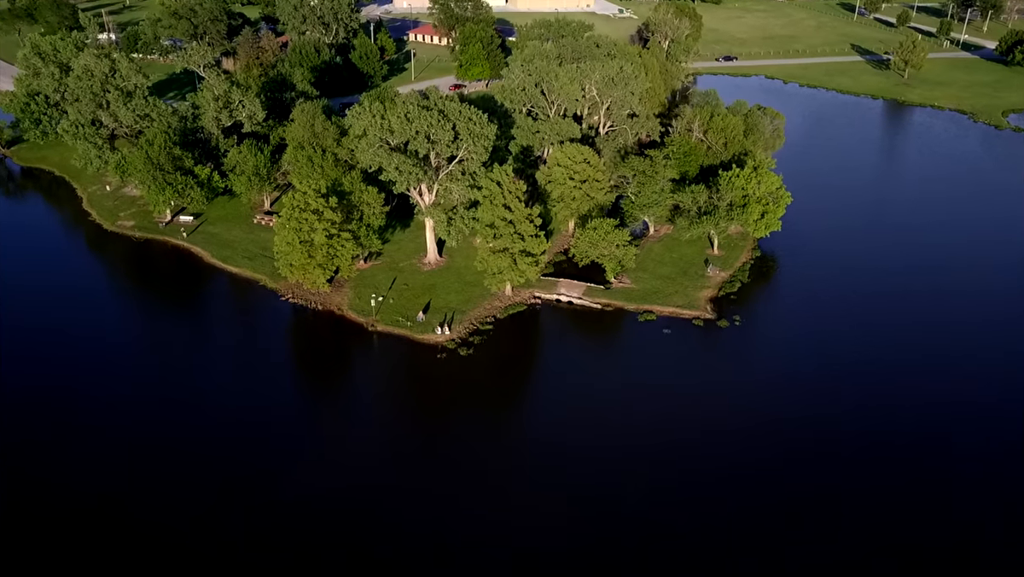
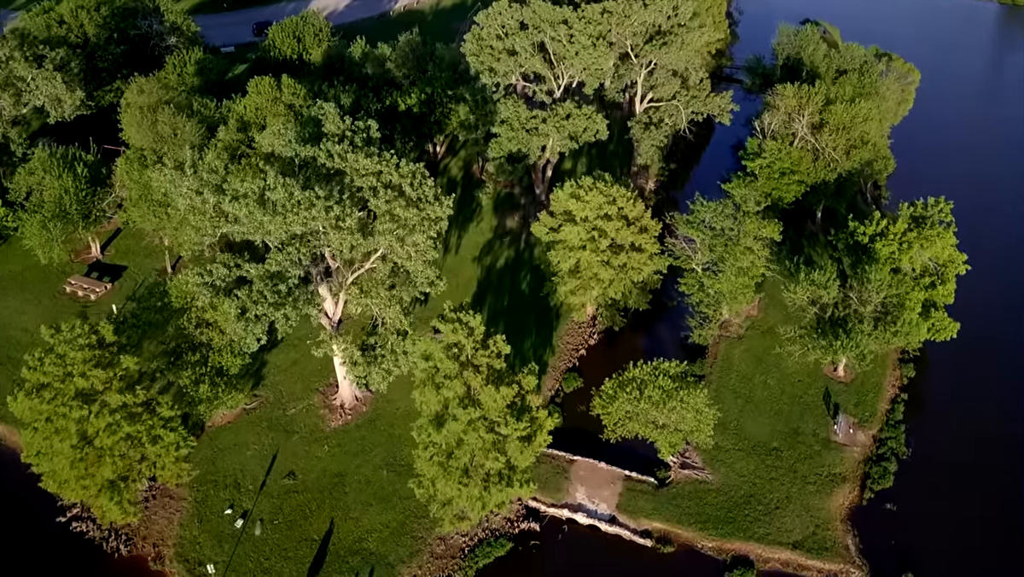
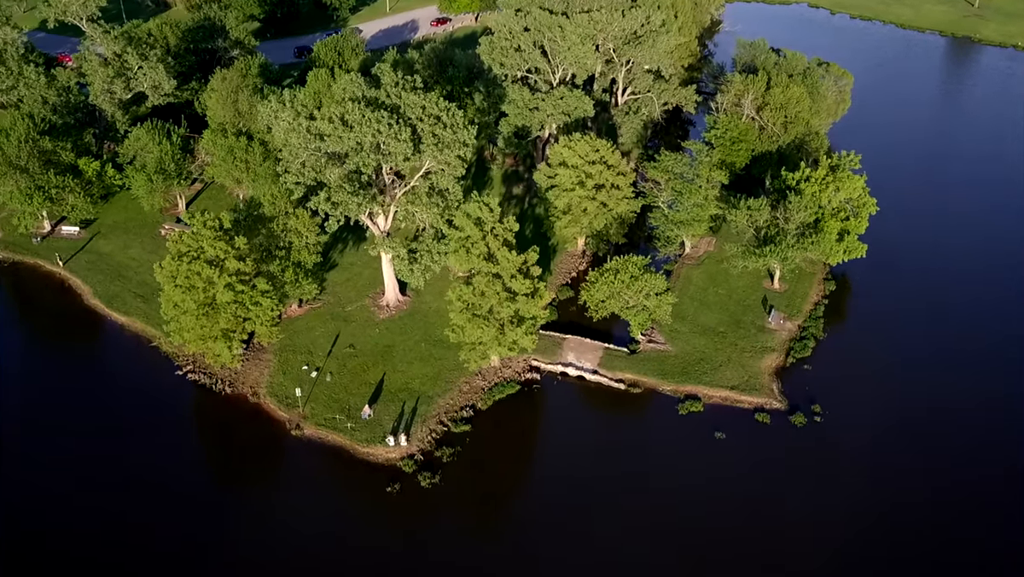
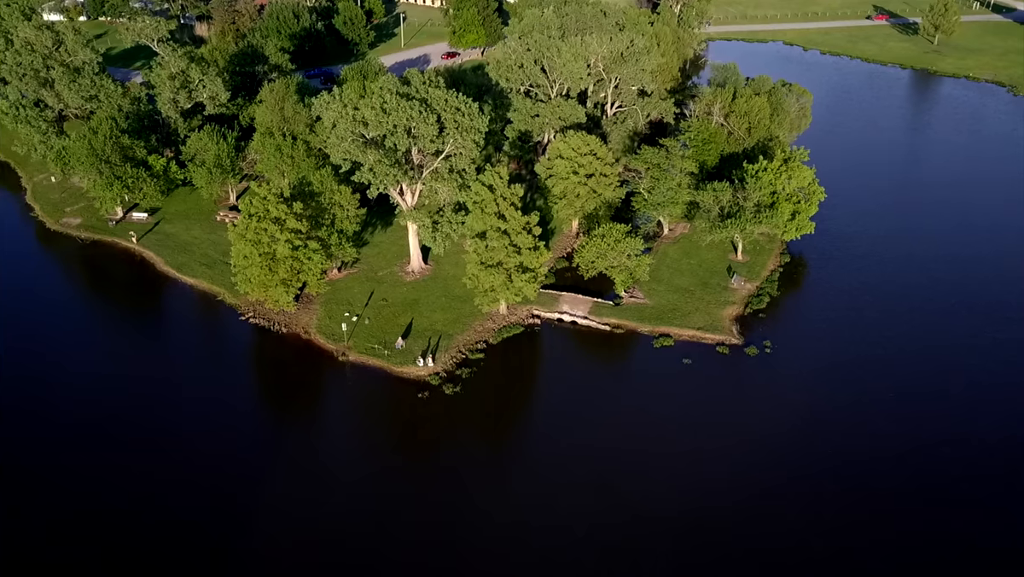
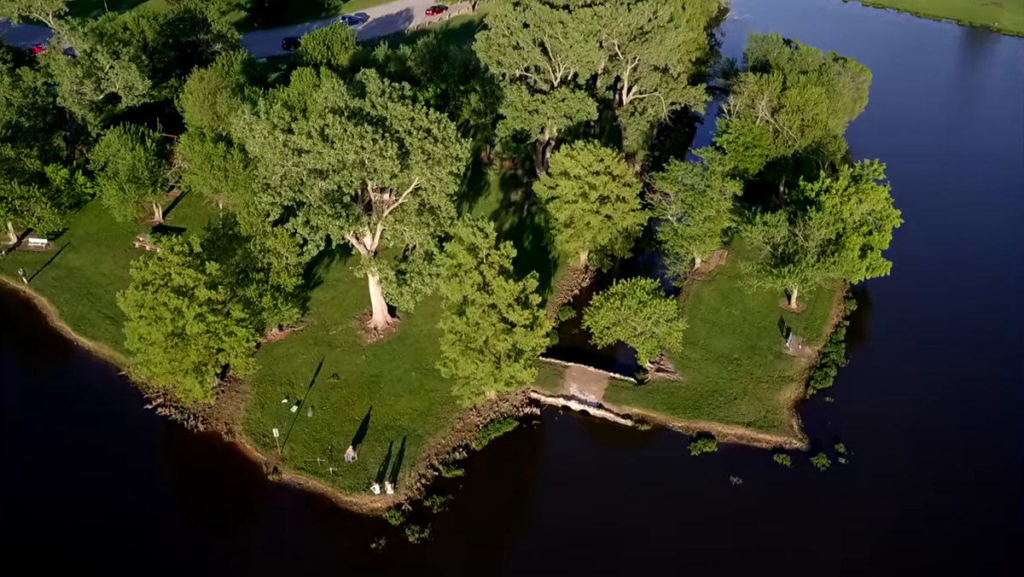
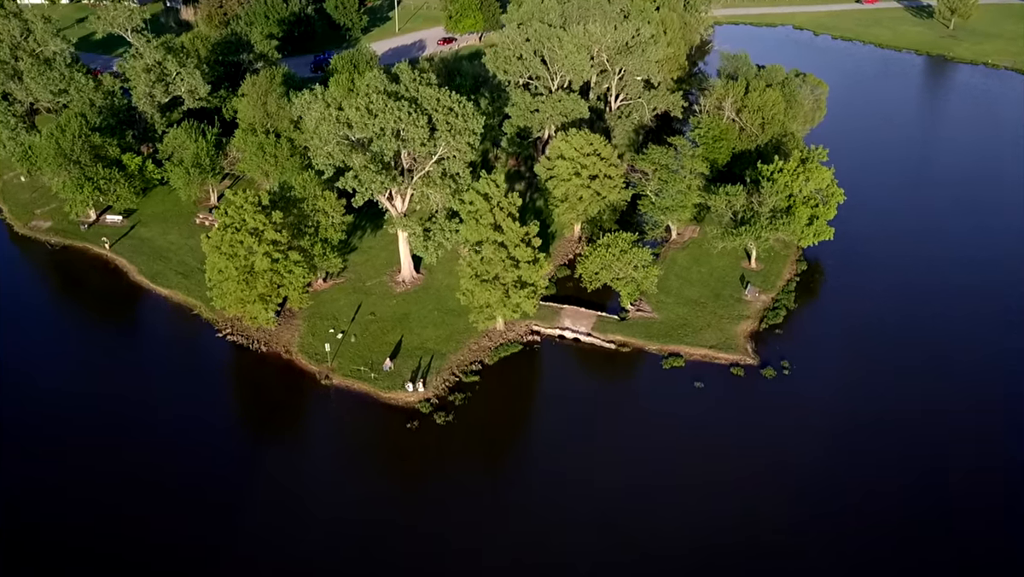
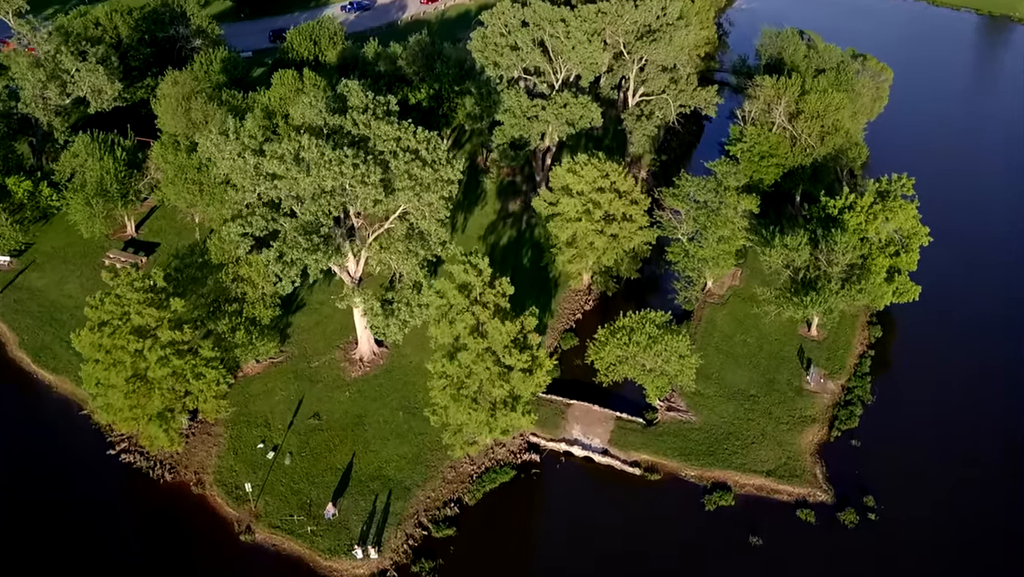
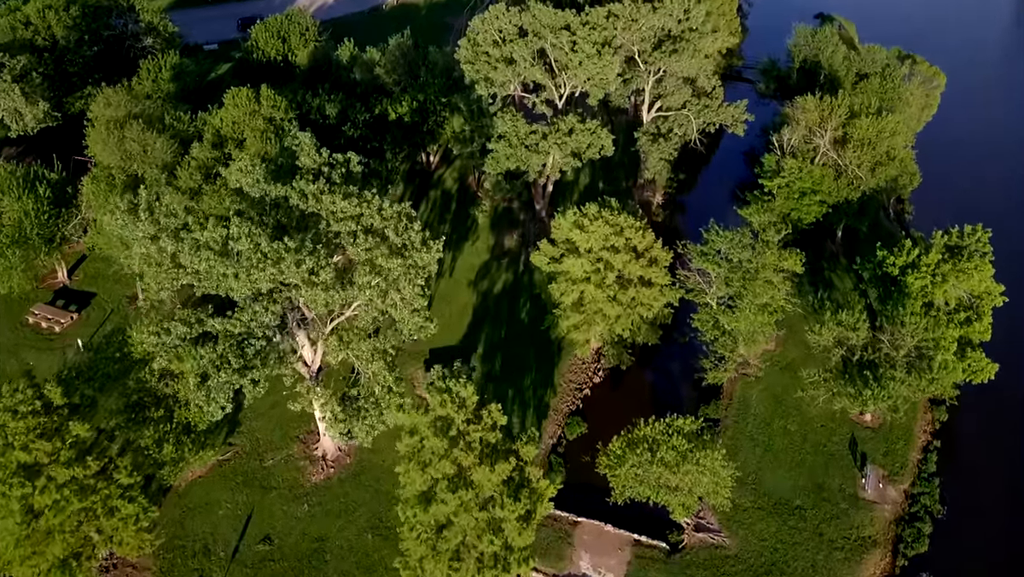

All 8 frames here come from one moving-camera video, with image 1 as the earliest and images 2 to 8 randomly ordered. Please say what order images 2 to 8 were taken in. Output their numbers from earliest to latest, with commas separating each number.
4, 6, 3, 5, 7, 2, 8
